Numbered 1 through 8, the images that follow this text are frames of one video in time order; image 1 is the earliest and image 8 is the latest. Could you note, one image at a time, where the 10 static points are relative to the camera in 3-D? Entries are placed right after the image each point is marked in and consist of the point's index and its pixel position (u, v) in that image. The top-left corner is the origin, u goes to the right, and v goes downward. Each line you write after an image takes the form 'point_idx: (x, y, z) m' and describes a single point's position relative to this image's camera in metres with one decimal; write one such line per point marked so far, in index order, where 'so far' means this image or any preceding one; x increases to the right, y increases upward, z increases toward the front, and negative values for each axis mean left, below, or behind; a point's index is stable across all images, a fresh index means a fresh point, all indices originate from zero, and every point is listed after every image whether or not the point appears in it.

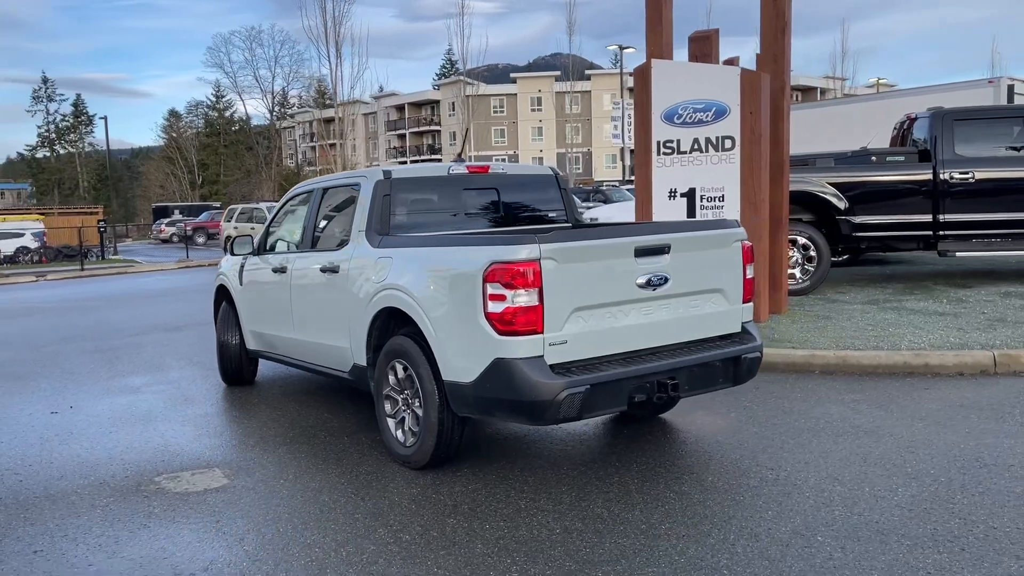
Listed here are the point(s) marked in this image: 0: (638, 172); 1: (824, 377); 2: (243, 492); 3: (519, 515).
0: (+1.5, +1.3, +10.0) m
1: (+2.6, -0.7, +7.1) m
2: (-1.6, -1.2, +4.8) m
3: (0.0, -1.1, +4.2) m
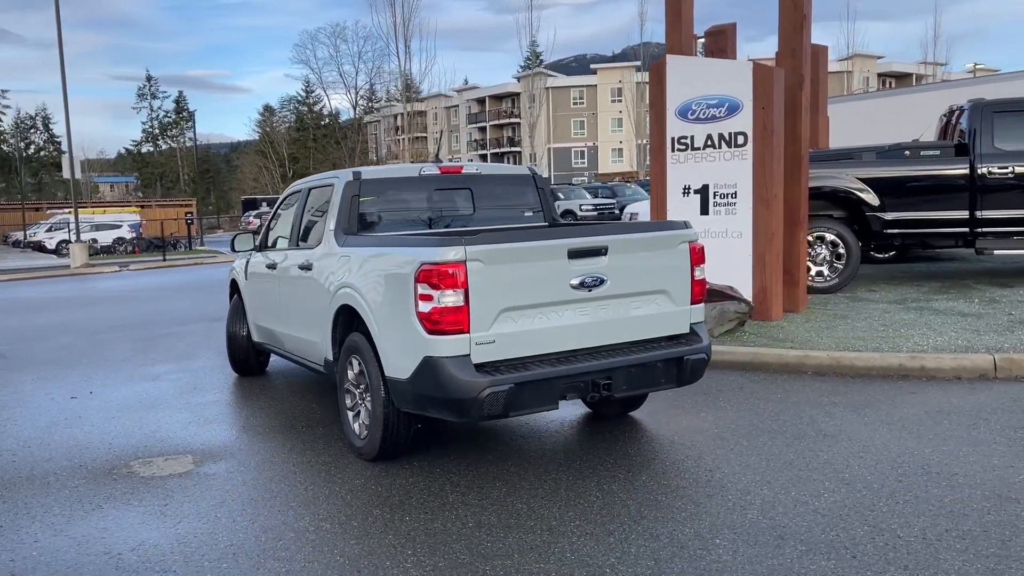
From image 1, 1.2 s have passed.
0: (+1.7, +1.4, +9.9) m
1: (+2.5, -0.7, +7.0) m
2: (-1.9, -1.1, +5.1) m
3: (-0.4, -1.1, +4.3) m
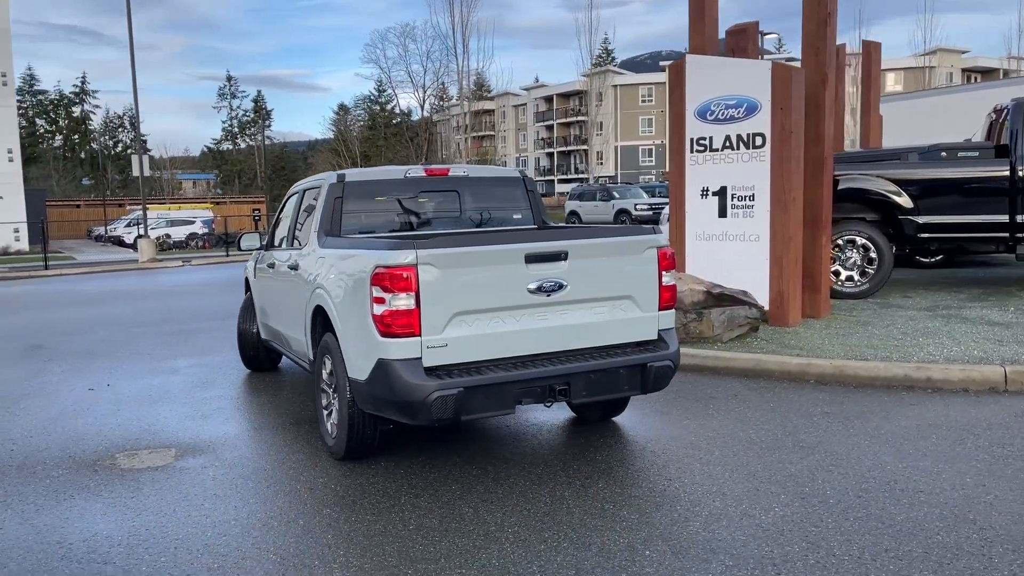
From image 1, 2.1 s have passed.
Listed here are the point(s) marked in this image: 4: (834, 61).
0: (+1.8, +1.3, +9.8) m
1: (+2.4, -0.8, +6.8) m
2: (-2.1, -1.1, +5.2) m
3: (-0.7, -1.2, +4.4) m
4: (+3.4, +2.4, +9.1) m
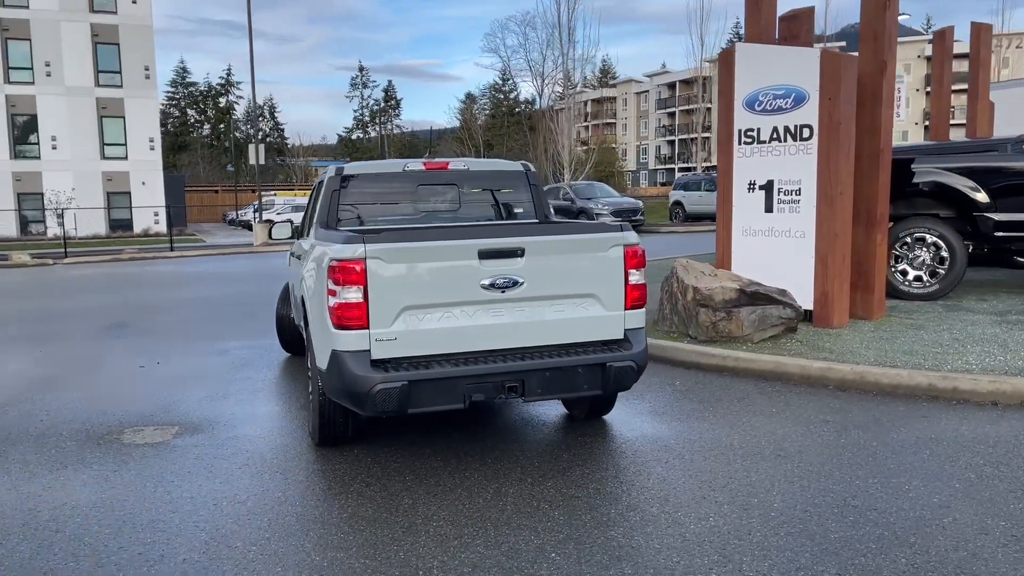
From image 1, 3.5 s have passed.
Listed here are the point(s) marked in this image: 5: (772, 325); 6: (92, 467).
0: (+2.3, +1.4, +9.5) m
1: (+2.4, -0.8, +6.5) m
2: (-2.3, -1.0, +5.6) m
3: (-1.0, -1.1, +4.5) m
4: (+3.8, +2.4, +8.6) m
5: (+2.4, -0.3, +8.0) m
6: (-2.5, -1.1, +5.1) m
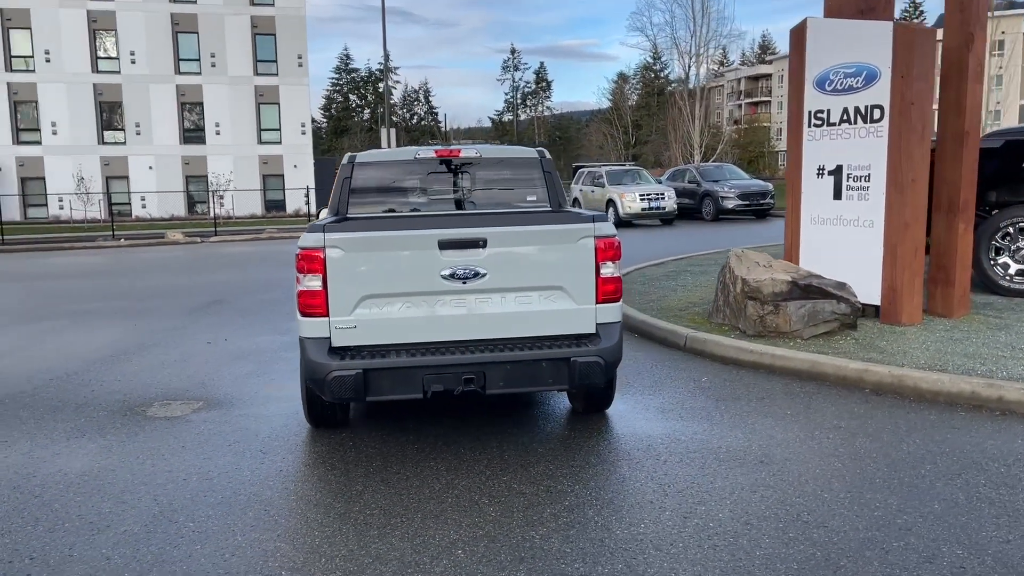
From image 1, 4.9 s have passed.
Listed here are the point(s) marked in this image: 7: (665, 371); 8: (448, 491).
0: (+2.9, +1.5, +9.0) m
1: (+2.5, -0.8, +6.0) m
2: (-2.3, -0.9, +5.9) m
3: (-1.2, -1.0, +4.7) m
4: (+4.3, +2.5, +7.8) m
5: (+2.7, -0.3, +7.5) m
6: (-2.6, -1.0, +5.5) m
7: (+1.3, -0.7, +7.0) m
8: (-0.3, -1.0, +4.4) m
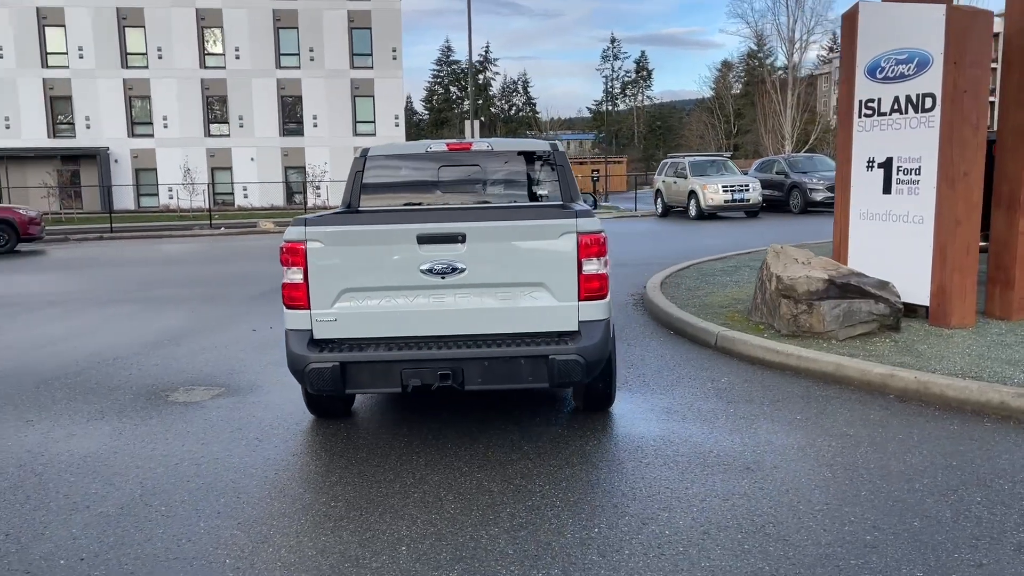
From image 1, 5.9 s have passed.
0: (+3.3, +1.5, +8.5) m
1: (+2.5, -0.8, +5.7) m
2: (-2.3, -0.9, +6.1) m
3: (-1.3, -1.0, +4.8) m
4: (+4.5, +2.4, +7.2) m
5: (+2.9, -0.3, +7.1) m
6: (-2.7, -0.9, +5.8) m
7: (+1.4, -0.7, +6.9) m
8: (-0.5, -1.0, +4.4) m
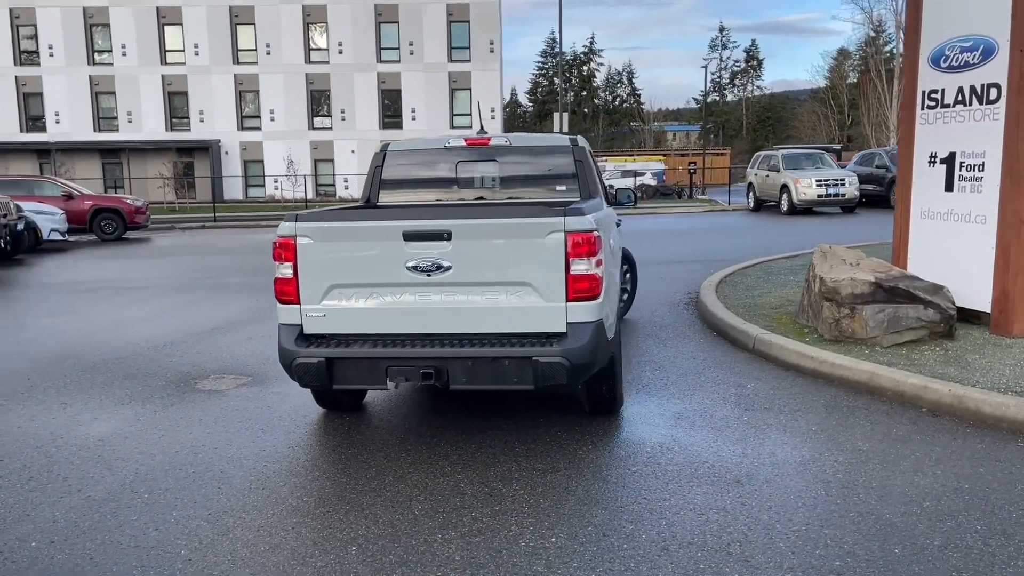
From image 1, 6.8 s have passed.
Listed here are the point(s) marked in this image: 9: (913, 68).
0: (+3.7, +1.5, +8.0) m
1: (+2.5, -0.8, +5.3) m
2: (-2.2, -0.8, +6.3) m
3: (-1.4, -1.0, +4.8) m
4: (+4.8, +2.4, +6.6) m
5: (+3.1, -0.3, +6.7) m
6: (-2.6, -0.8, +6.0) m
7: (+1.6, -0.7, +6.6) m
8: (-0.6, -1.0, +4.4) m
9: (+3.7, +2.0, +7.9) m
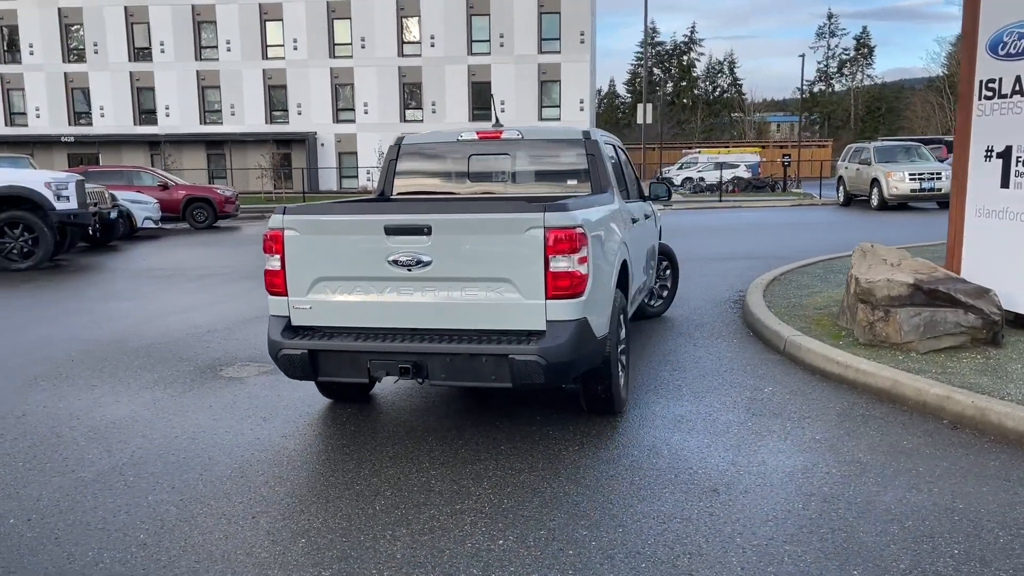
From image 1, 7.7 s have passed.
0: (+3.9, +1.5, +7.5) m
1: (+2.5, -0.8, +5.0) m
2: (-2.1, -0.7, +6.5) m
3: (-1.5, -0.9, +4.9) m
4: (+4.9, +2.3, +6.0) m
5: (+3.2, -0.3, +6.3) m
6: (-2.5, -0.8, +6.2) m
7: (+1.7, -0.7, +6.4) m
8: (-0.7, -1.0, +4.4) m
9: (+4.0, +2.0, +7.4) m
